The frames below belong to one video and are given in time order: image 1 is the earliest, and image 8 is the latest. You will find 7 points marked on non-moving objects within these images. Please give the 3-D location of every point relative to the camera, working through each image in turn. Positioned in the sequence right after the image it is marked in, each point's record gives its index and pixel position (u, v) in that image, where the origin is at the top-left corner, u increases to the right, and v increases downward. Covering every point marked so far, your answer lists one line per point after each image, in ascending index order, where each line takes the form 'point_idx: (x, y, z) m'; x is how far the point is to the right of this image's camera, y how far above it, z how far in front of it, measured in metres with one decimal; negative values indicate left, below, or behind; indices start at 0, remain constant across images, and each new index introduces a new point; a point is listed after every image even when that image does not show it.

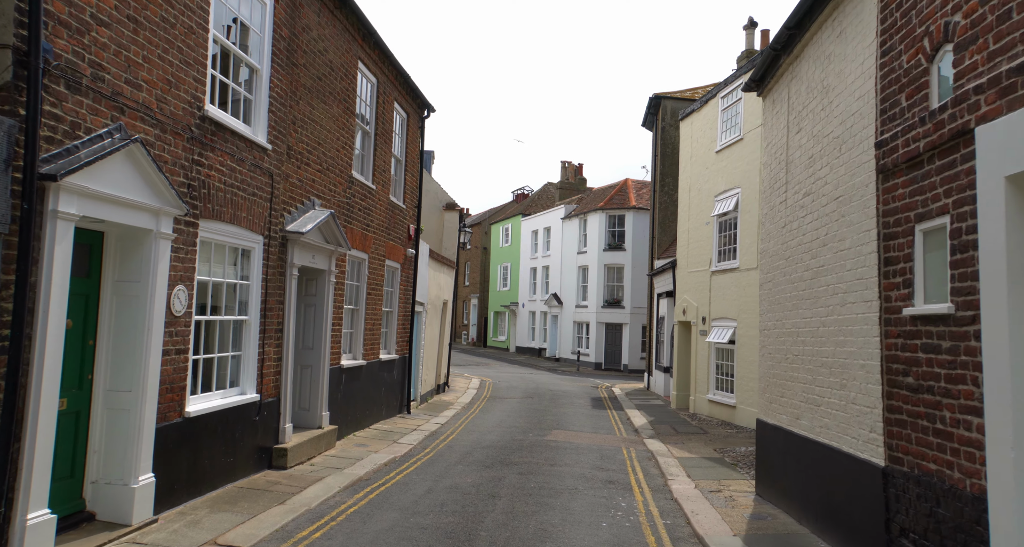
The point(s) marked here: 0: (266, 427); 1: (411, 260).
0: (-2.9, -1.8, +8.5) m
1: (-2.2, +0.3, +15.3) m
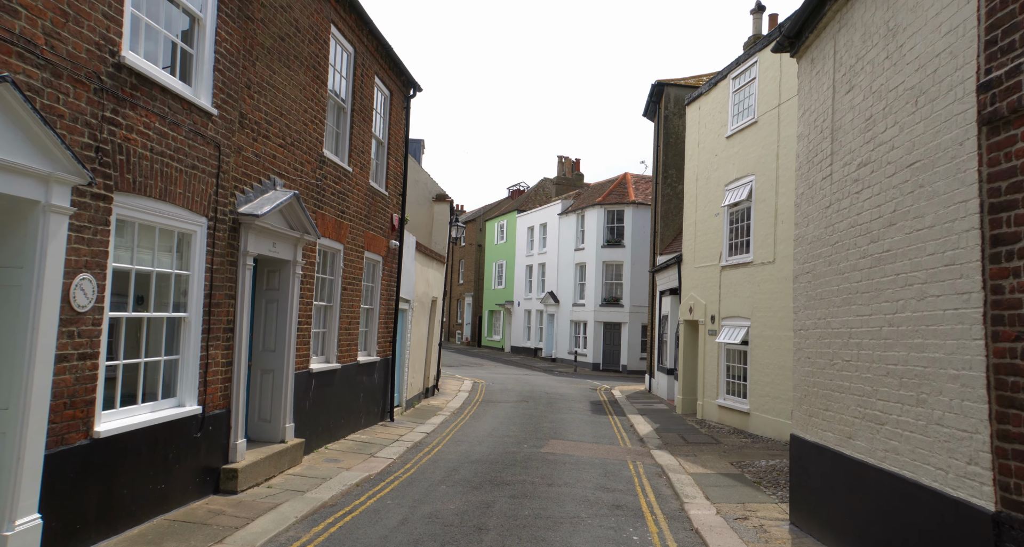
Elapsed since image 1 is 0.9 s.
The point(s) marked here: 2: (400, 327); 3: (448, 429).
0: (-3.0, -1.7, +7.2) m
1: (-2.3, +0.4, +13.9) m
2: (-2.4, -1.1, +15.3) m
3: (-1.3, -3.1, +14.2) m
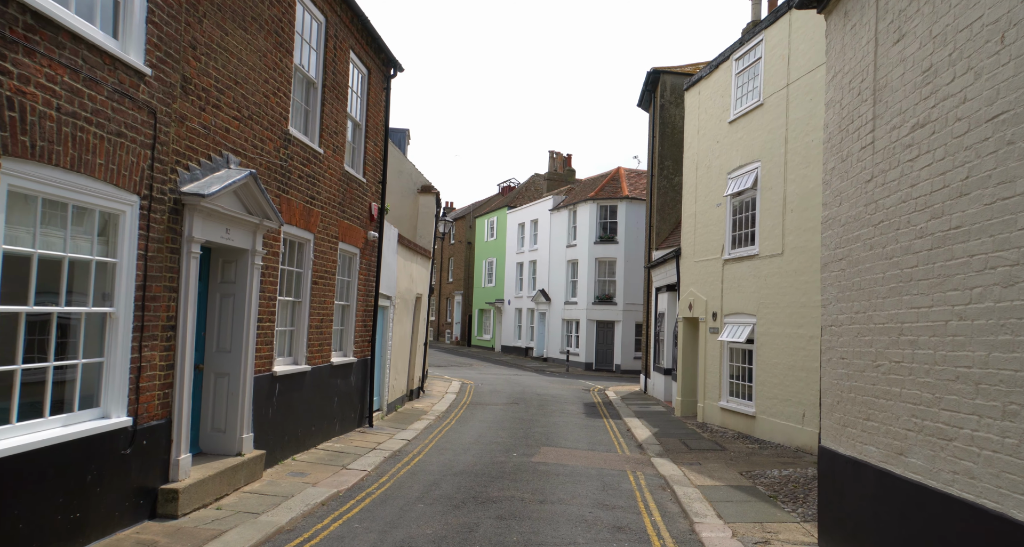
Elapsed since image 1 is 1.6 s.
0: (-3.1, -1.6, +6.2) m
1: (-2.5, +0.5, +12.9) m
2: (-2.6, -1.0, +14.3) m
3: (-1.5, -3.0, +13.2) m
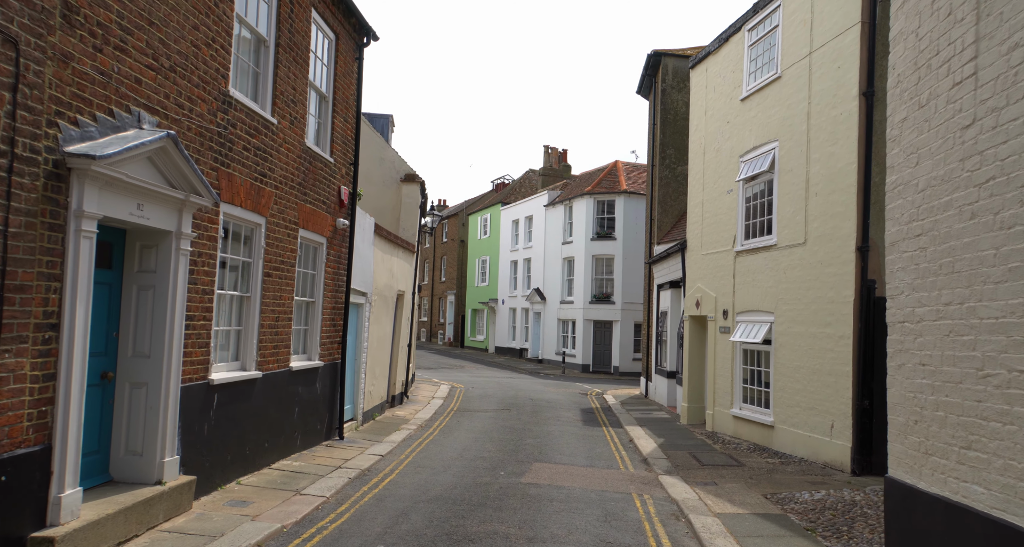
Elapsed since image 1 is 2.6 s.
0: (-3.3, -1.5, +4.7) m
1: (-2.7, +0.6, +11.4) m
2: (-2.8, -0.9, +12.8) m
3: (-1.7, -2.8, +11.8) m
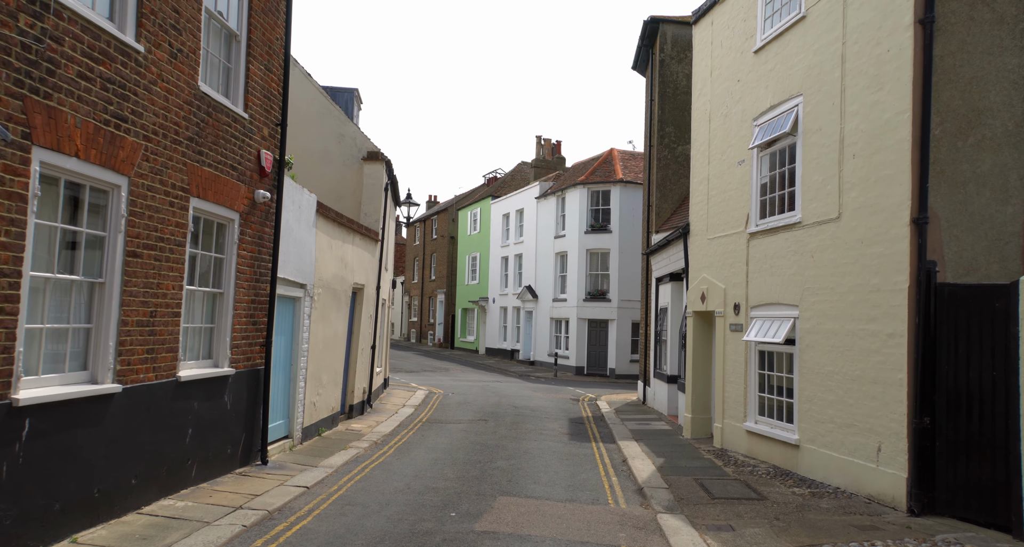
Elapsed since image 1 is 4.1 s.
0: (-3.7, -1.3, +2.5) m
1: (-3.2, +0.8, +9.2) m
2: (-3.3, -0.7, +10.6) m
3: (-2.1, -2.6, +9.5) m
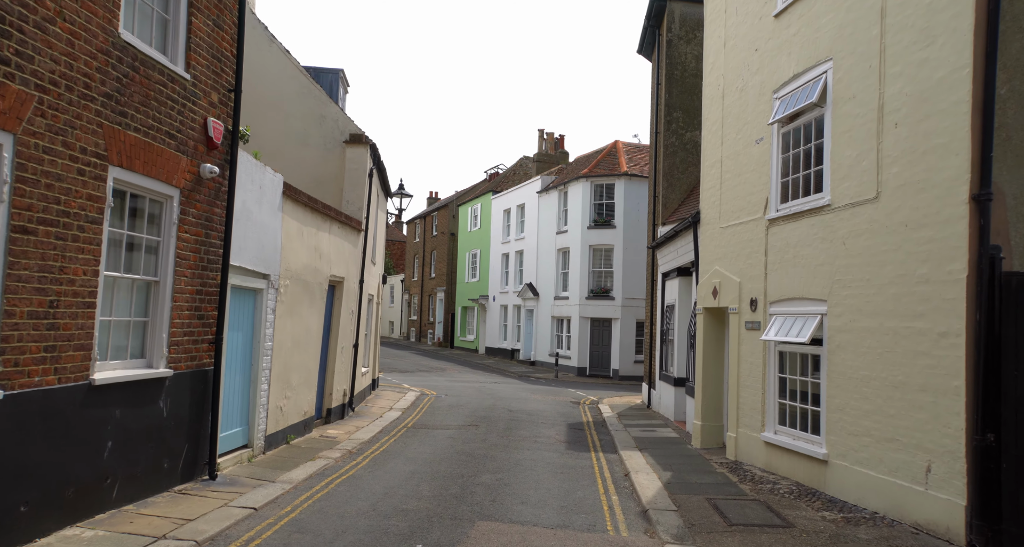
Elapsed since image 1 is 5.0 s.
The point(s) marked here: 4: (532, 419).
0: (-3.9, -1.2, +1.3) m
1: (-3.4, +1.0, +8.0) m
2: (-3.5, -0.6, +9.4) m
3: (-2.3, -2.5, +8.3) m
4: (+0.4, -3.2, +15.8) m
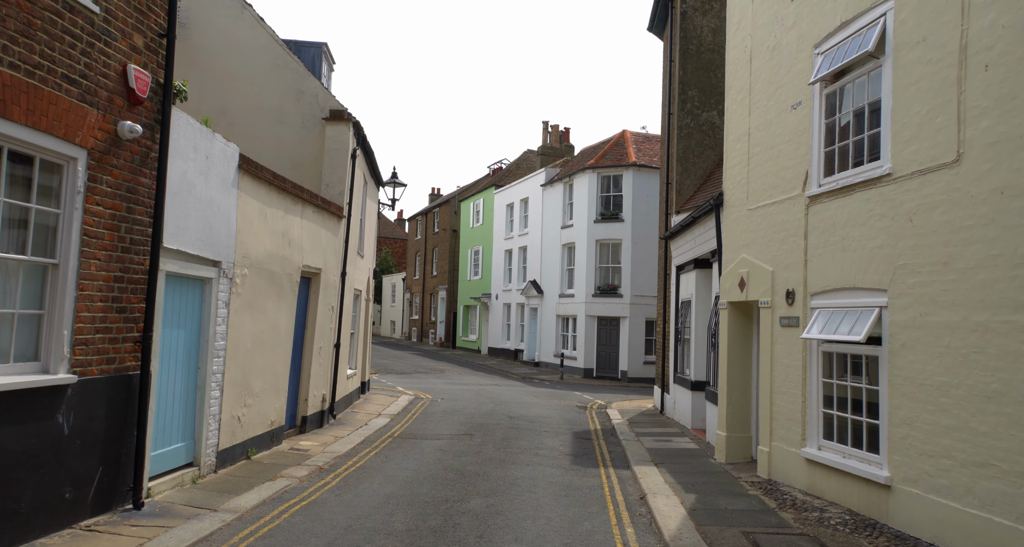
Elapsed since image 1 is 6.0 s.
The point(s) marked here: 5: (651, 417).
0: (-4.1, -1.0, -0.2) m
1: (-3.4, +1.1, +6.5) m
2: (-3.5, -0.4, +7.9) m
3: (-2.4, -2.3, +6.8) m
4: (+0.4, -3.0, +14.3) m
5: (+3.1, -3.2, +16.1) m
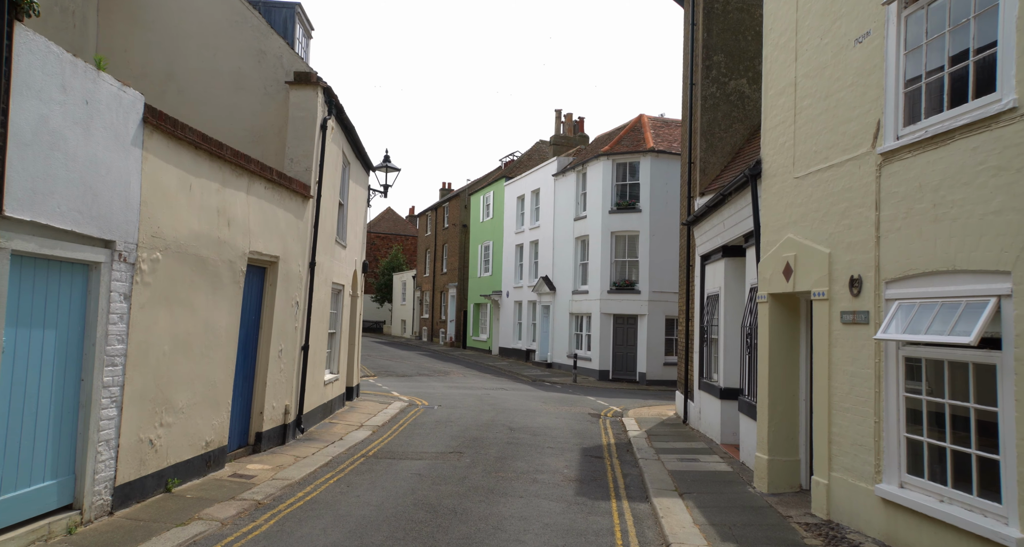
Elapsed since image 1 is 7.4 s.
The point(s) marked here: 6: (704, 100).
0: (-4.5, -0.9, -2.1) m
1: (-3.7, +1.3, +4.6) m
2: (-3.7, -0.3, +6.0) m
3: (-2.6, -2.2, +4.9) m
4: (+0.4, -2.9, +12.3) m
5: (+3.1, -3.0, +14.0) m
6: (+3.8, +3.5, +14.3) m
